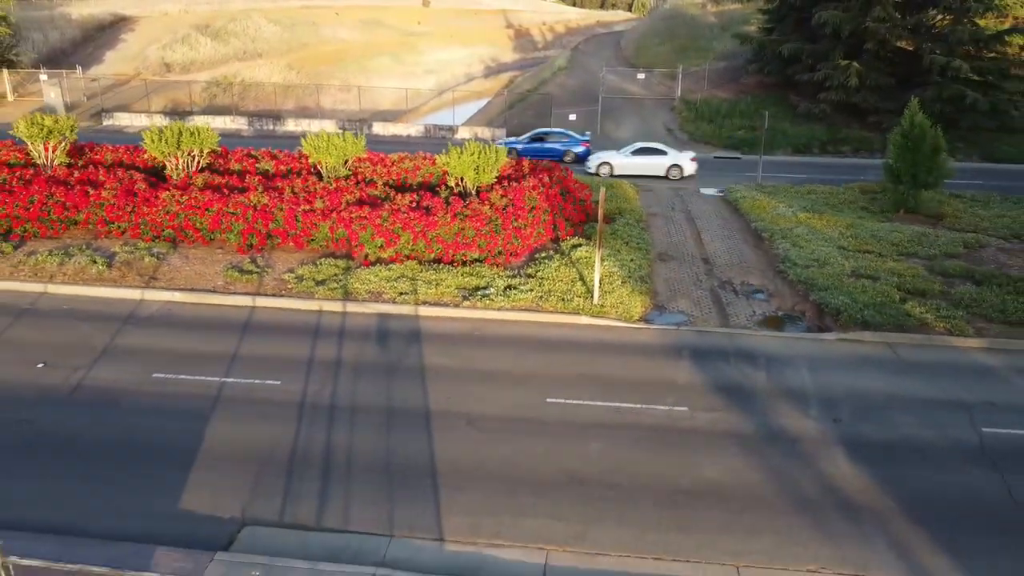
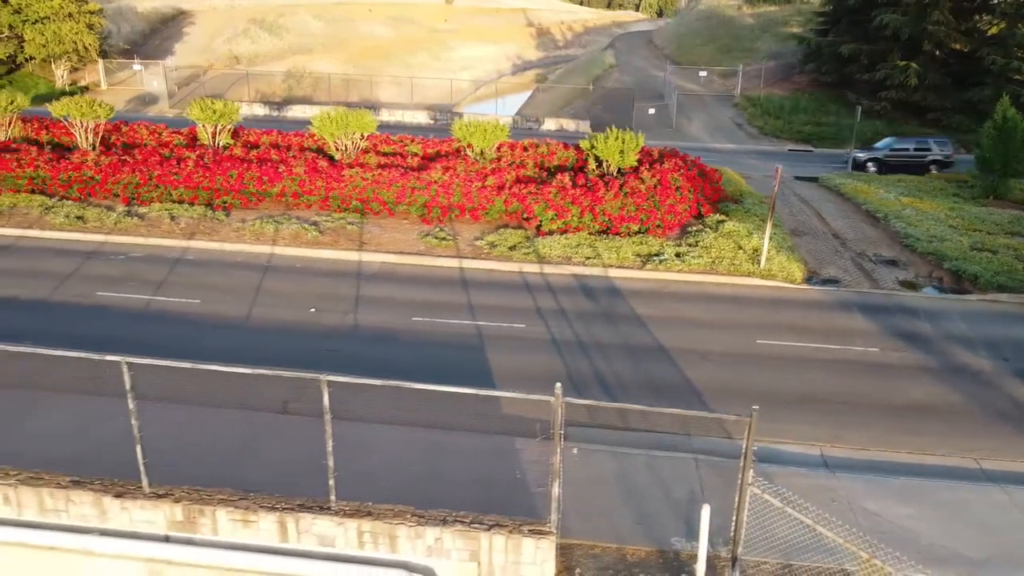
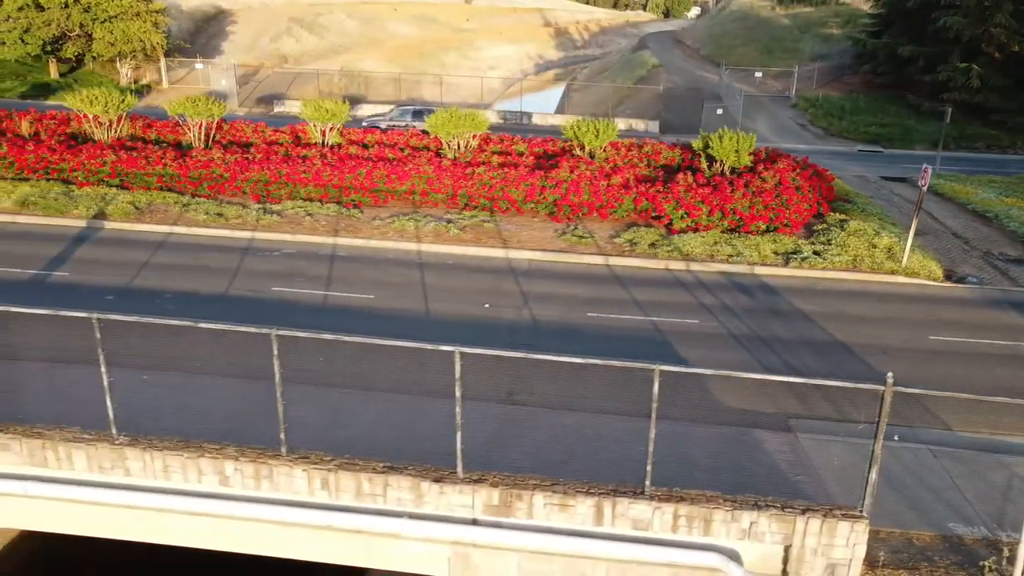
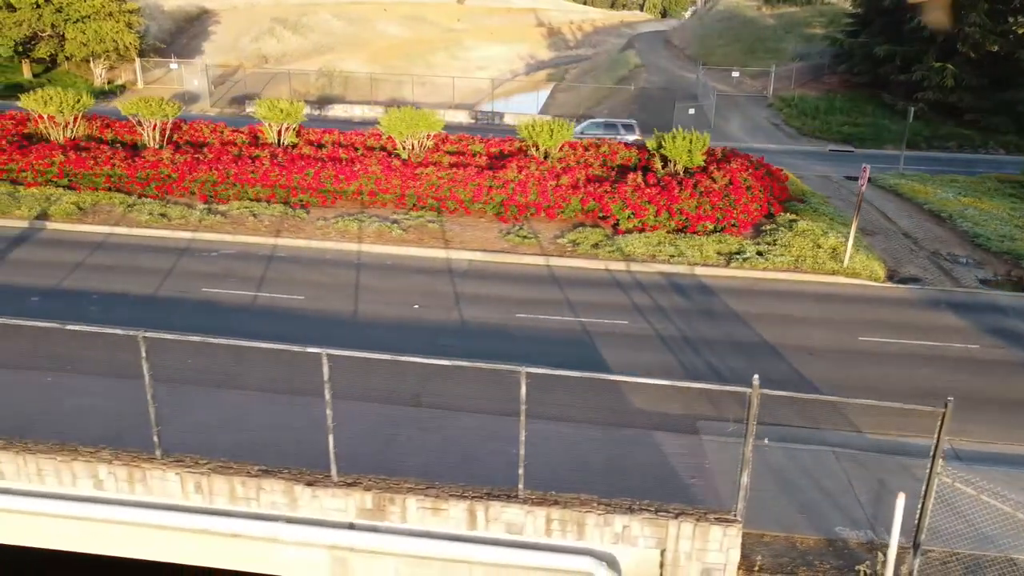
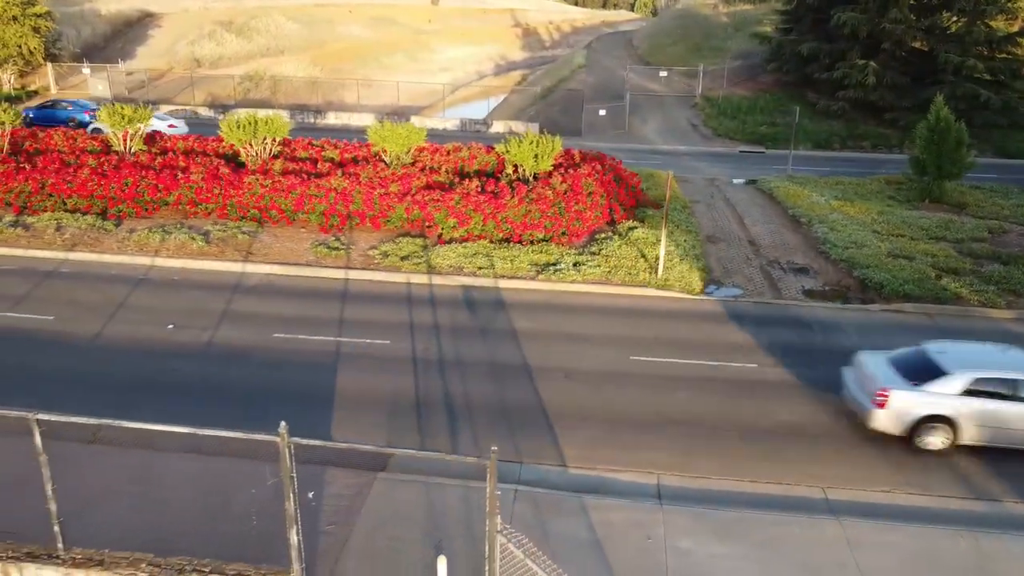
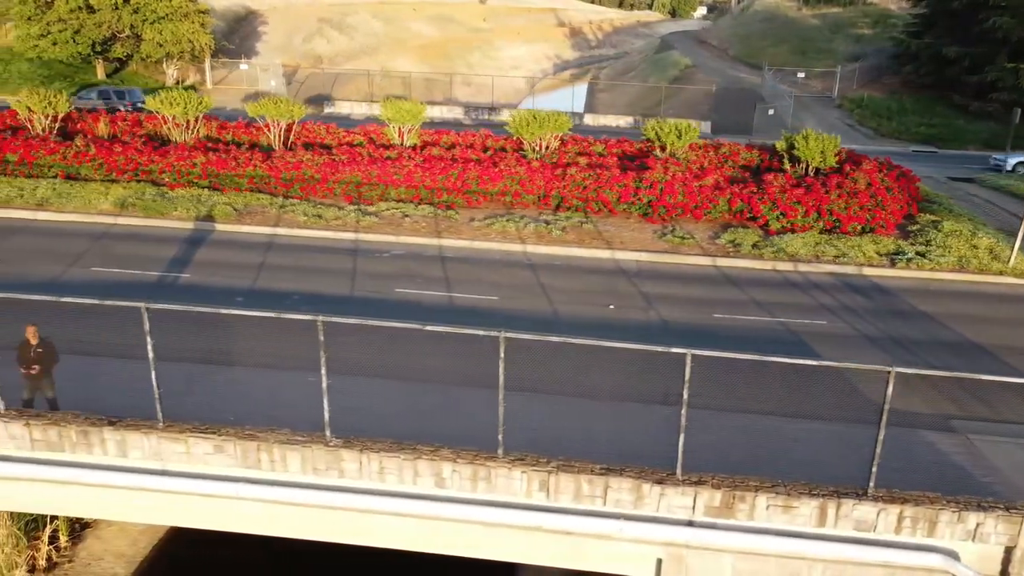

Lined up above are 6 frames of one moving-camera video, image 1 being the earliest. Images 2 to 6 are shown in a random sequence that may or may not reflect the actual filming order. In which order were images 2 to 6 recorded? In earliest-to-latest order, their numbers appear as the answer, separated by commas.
5, 2, 4, 3, 6
